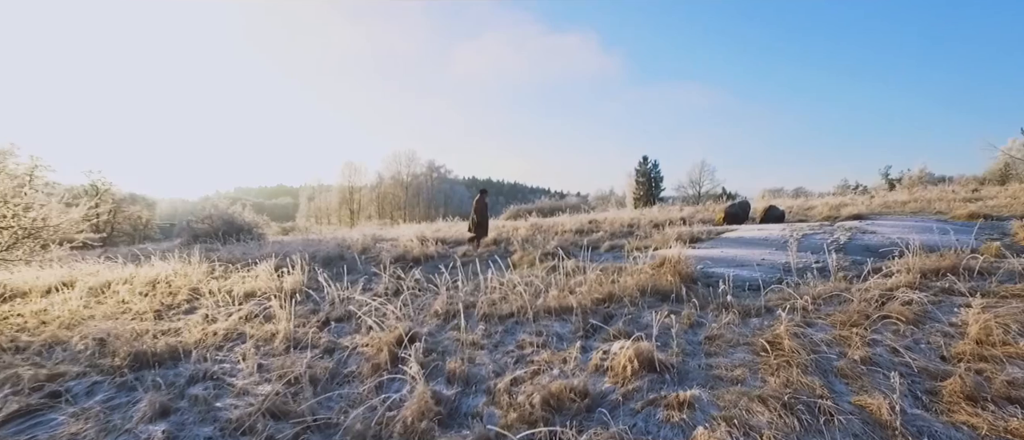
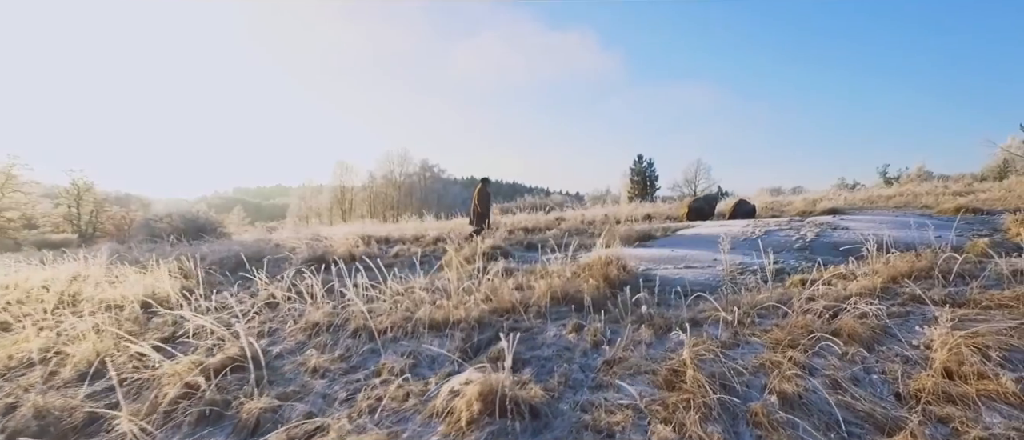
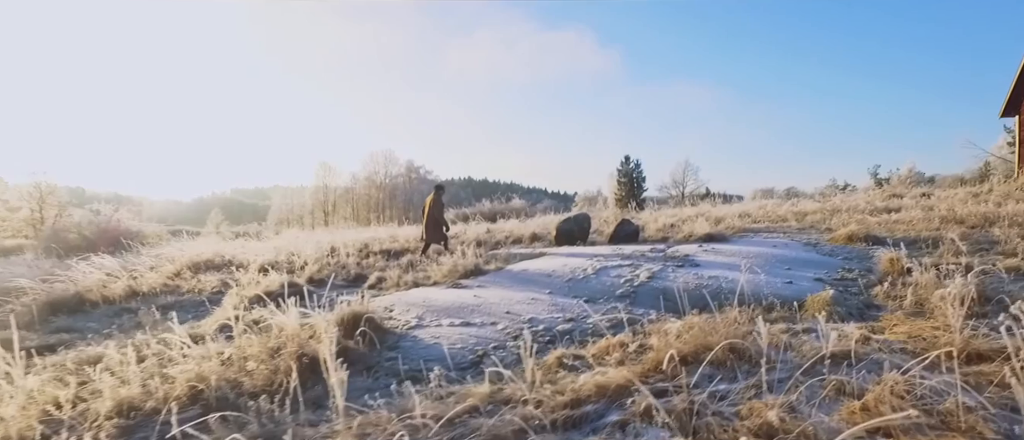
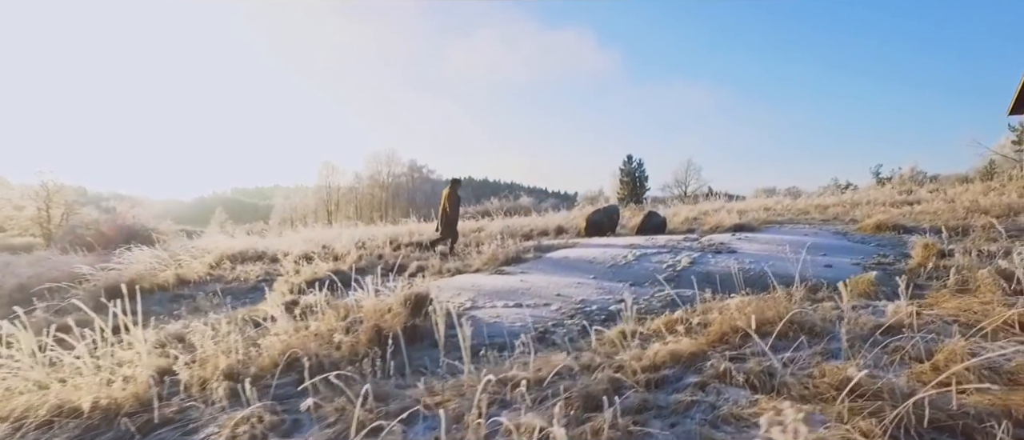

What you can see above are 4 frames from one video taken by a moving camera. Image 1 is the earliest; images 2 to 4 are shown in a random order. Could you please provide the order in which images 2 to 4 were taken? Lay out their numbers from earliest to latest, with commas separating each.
2, 4, 3
